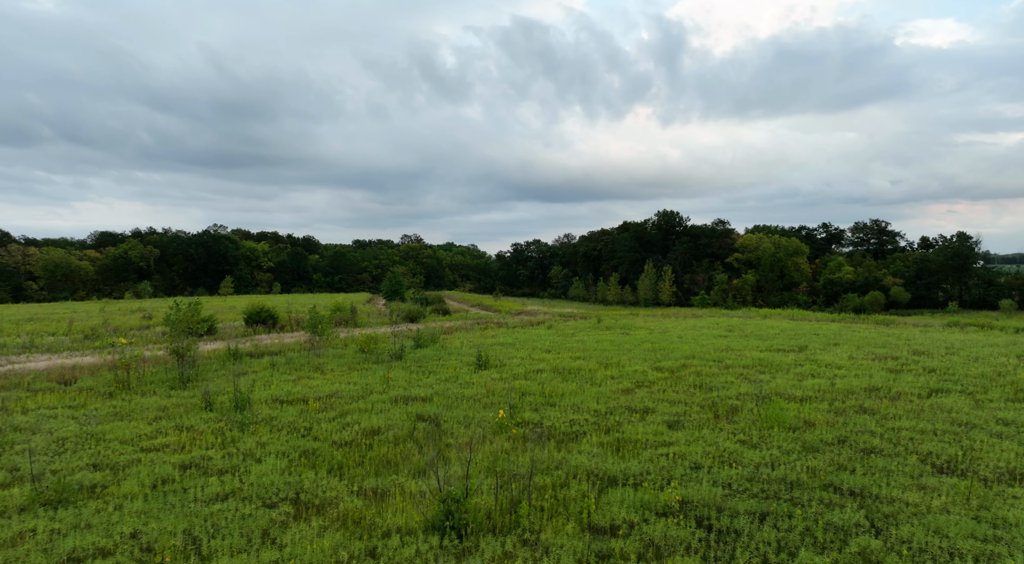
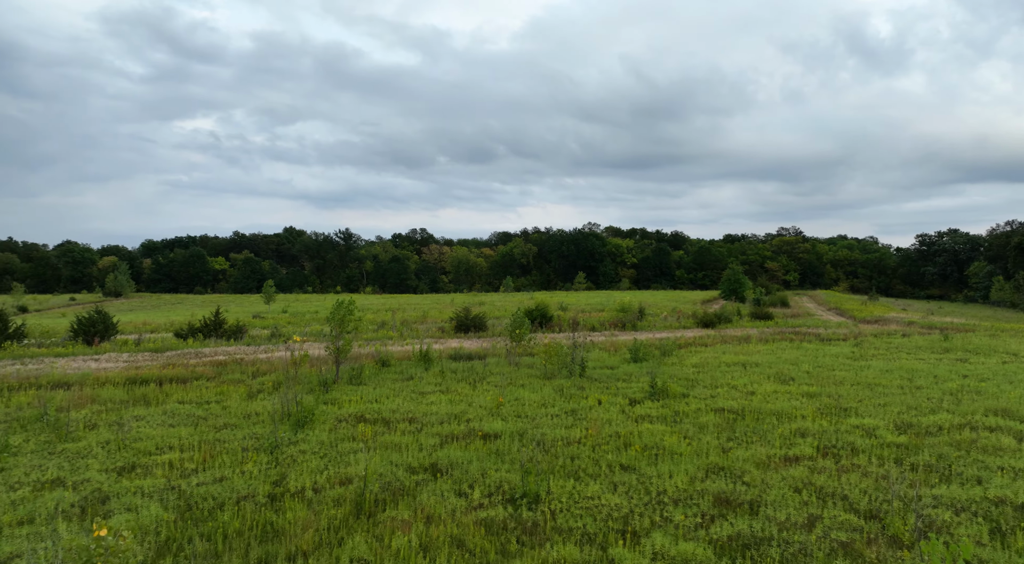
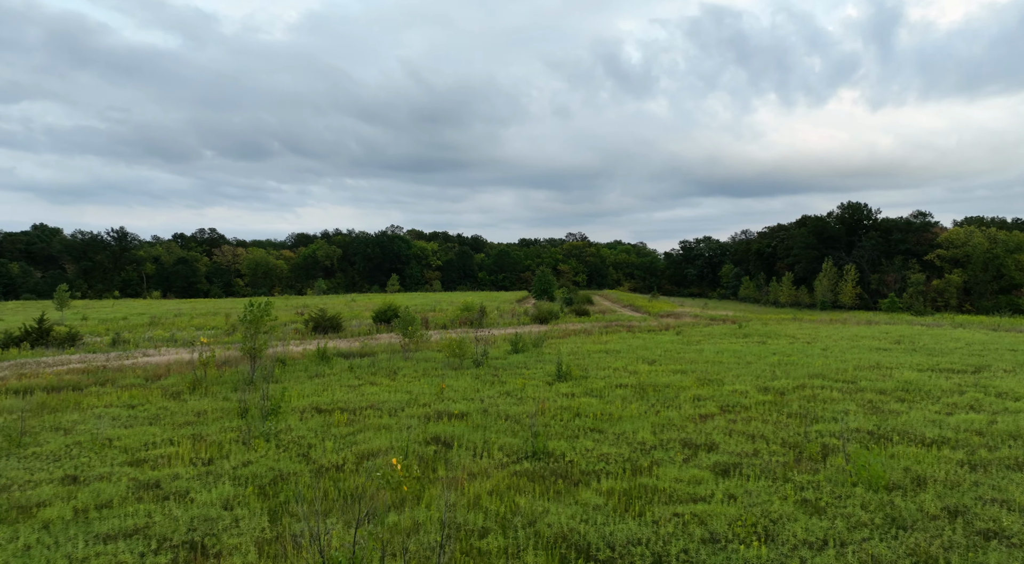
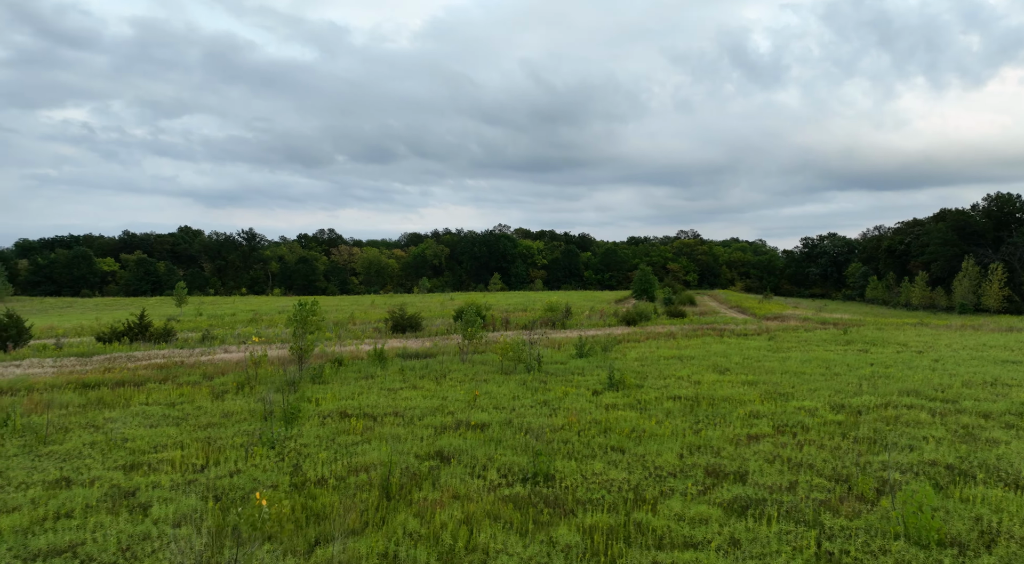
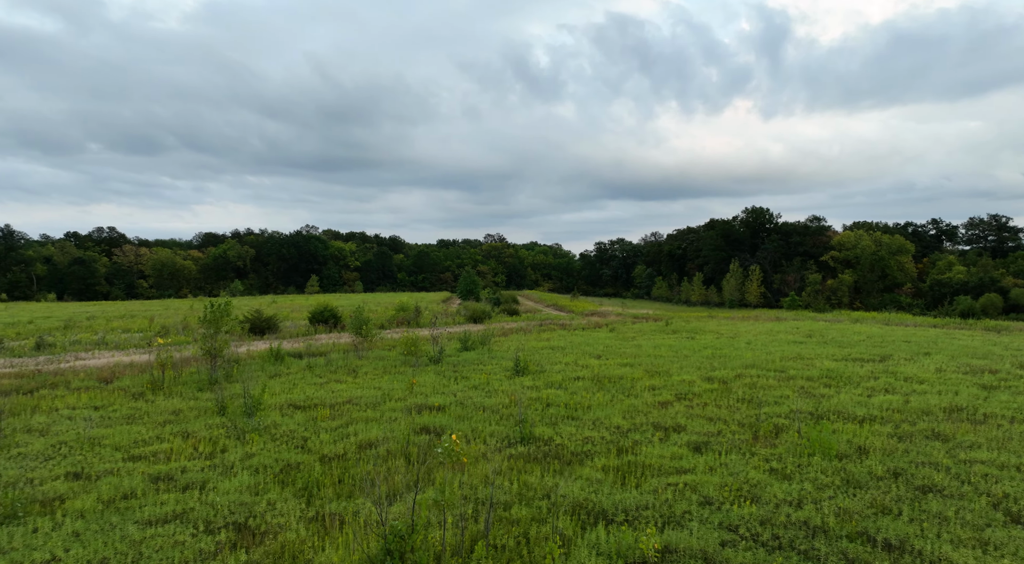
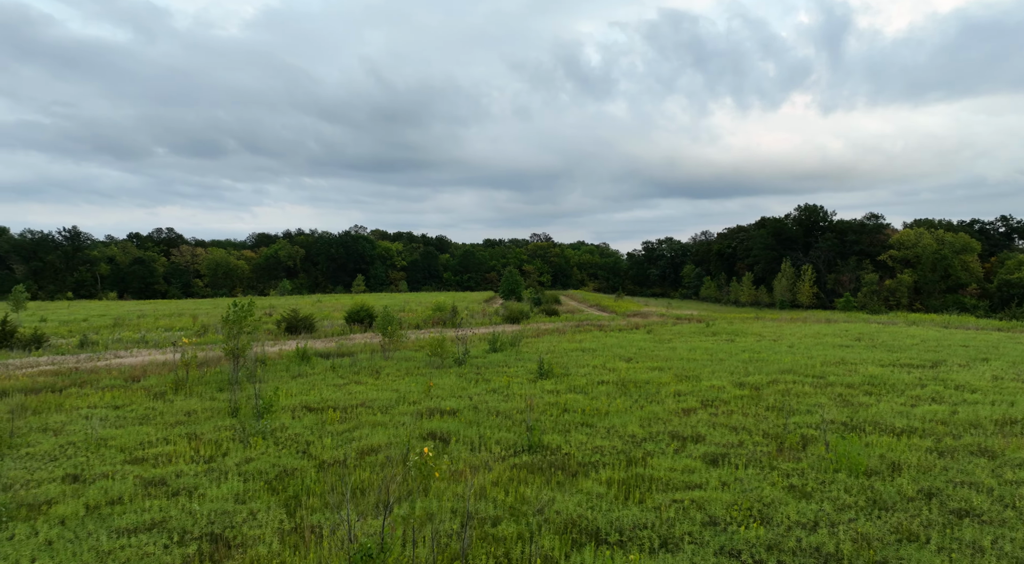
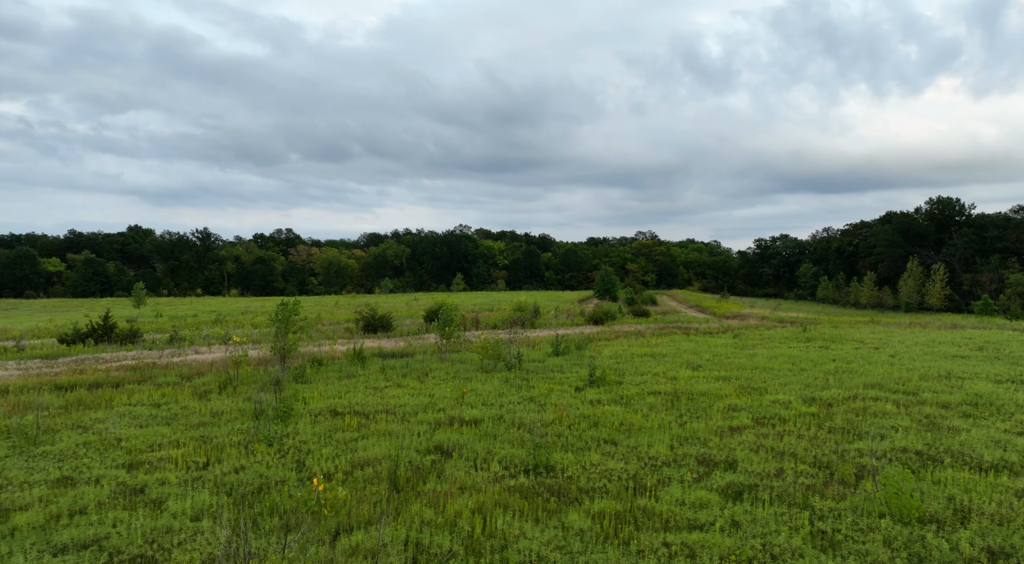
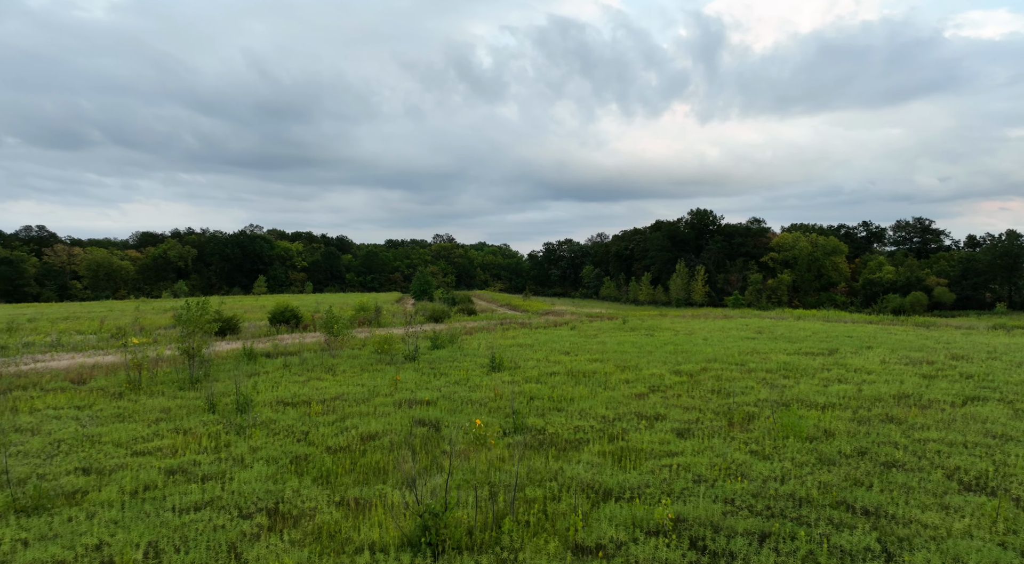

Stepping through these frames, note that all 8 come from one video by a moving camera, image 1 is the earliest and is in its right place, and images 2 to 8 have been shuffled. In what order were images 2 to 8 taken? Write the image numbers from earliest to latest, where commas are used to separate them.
8, 5, 6, 3, 7, 4, 2
